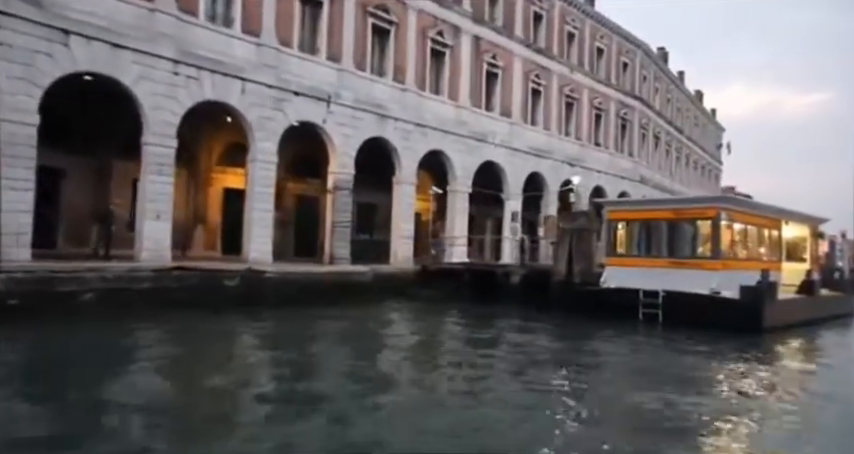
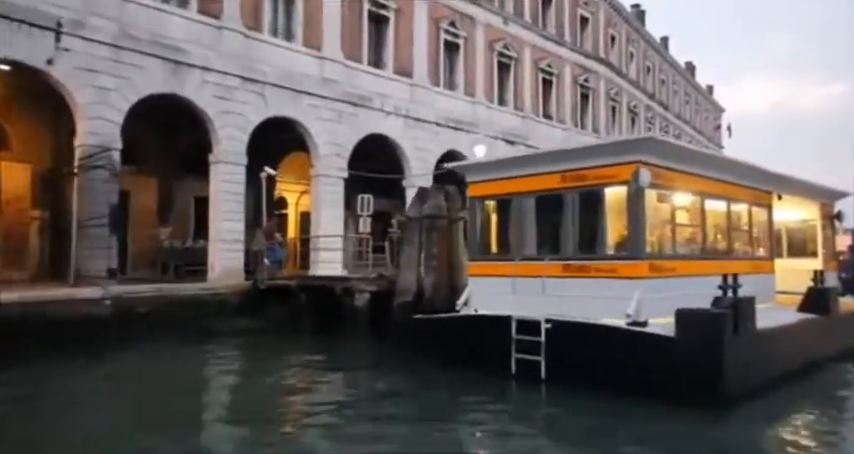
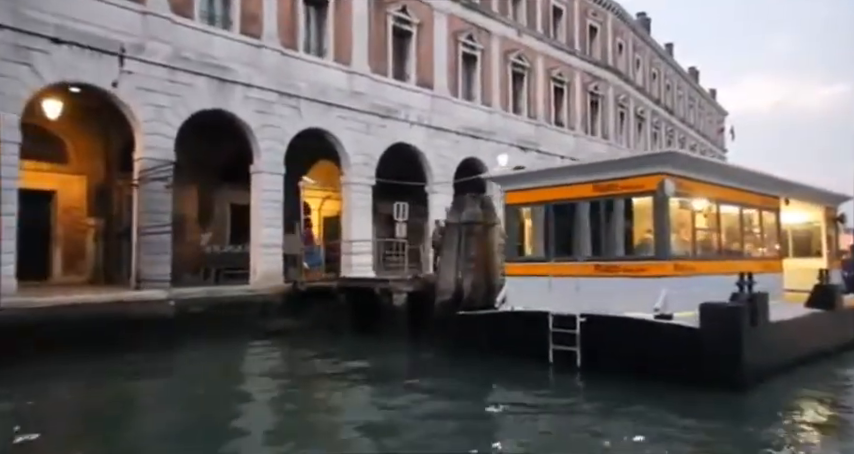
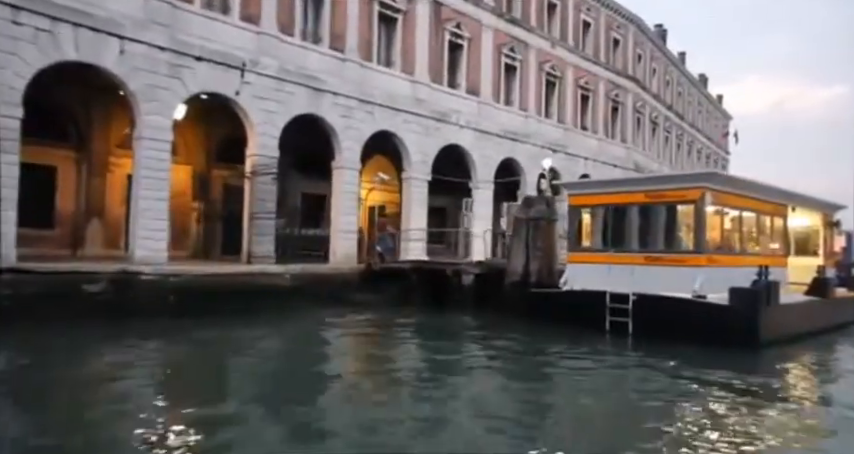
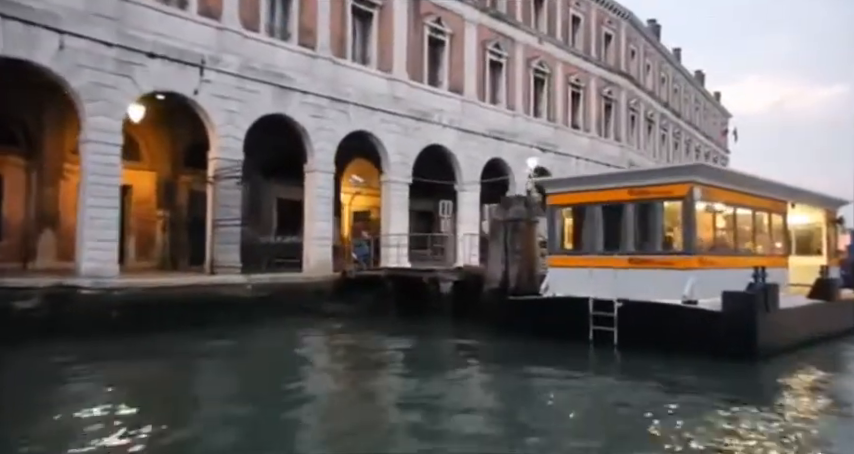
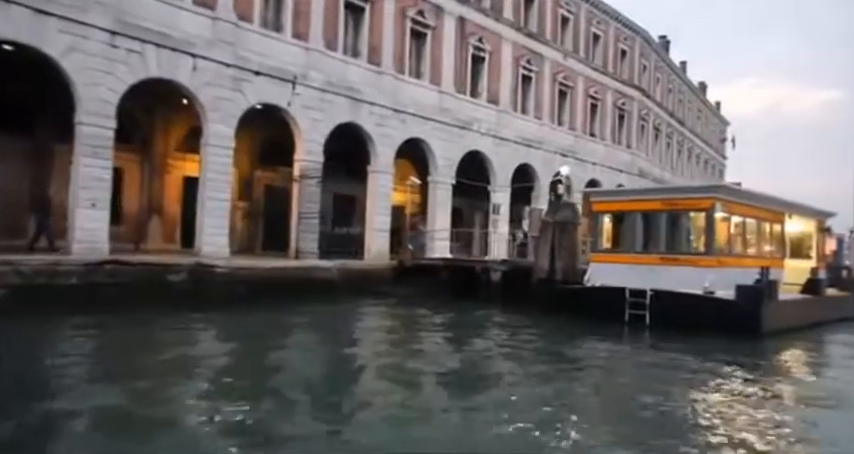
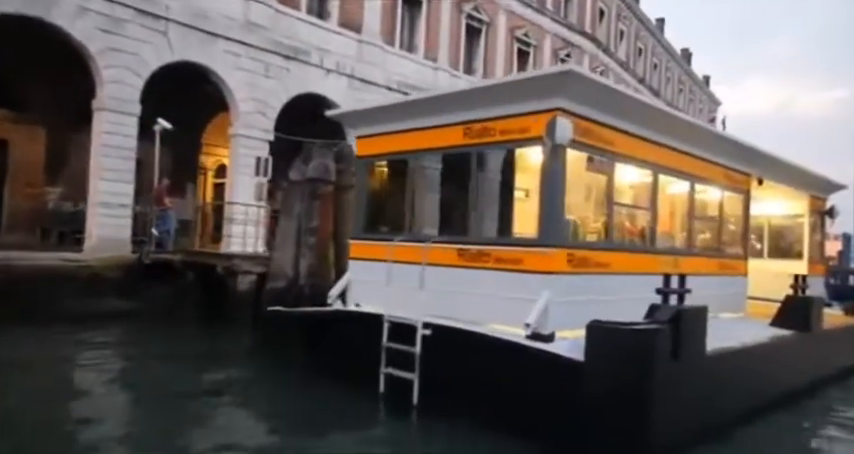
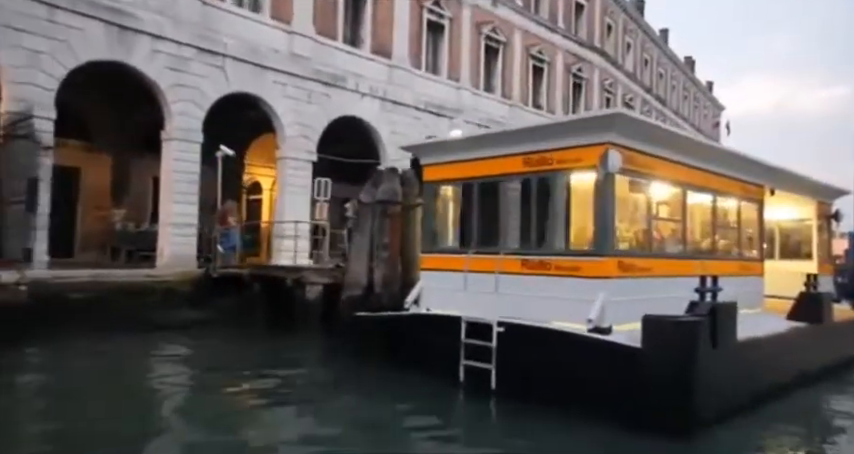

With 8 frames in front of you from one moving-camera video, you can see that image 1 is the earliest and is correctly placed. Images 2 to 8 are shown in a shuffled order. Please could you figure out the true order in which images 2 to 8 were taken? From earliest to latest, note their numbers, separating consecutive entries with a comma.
6, 4, 5, 3, 2, 8, 7
